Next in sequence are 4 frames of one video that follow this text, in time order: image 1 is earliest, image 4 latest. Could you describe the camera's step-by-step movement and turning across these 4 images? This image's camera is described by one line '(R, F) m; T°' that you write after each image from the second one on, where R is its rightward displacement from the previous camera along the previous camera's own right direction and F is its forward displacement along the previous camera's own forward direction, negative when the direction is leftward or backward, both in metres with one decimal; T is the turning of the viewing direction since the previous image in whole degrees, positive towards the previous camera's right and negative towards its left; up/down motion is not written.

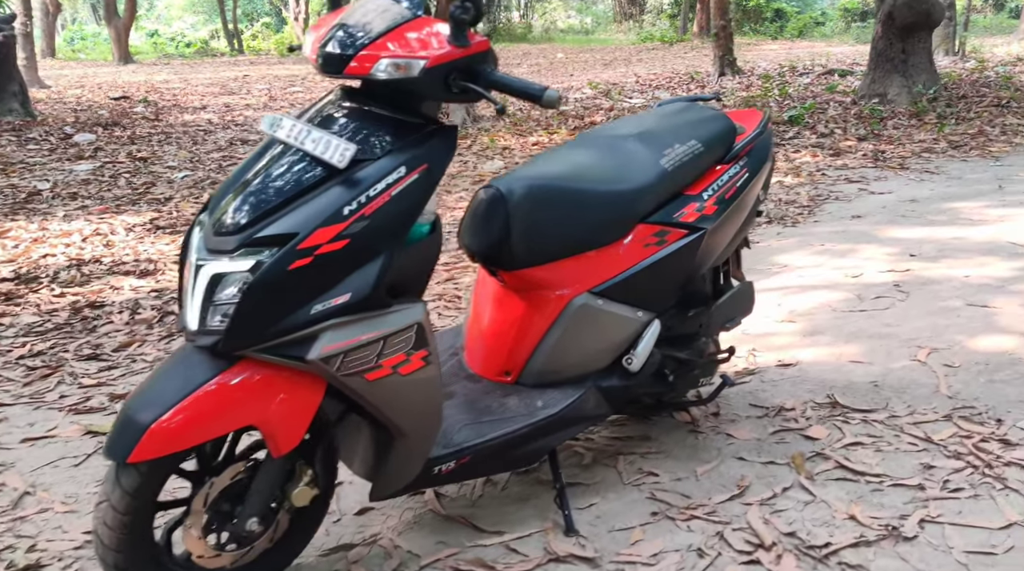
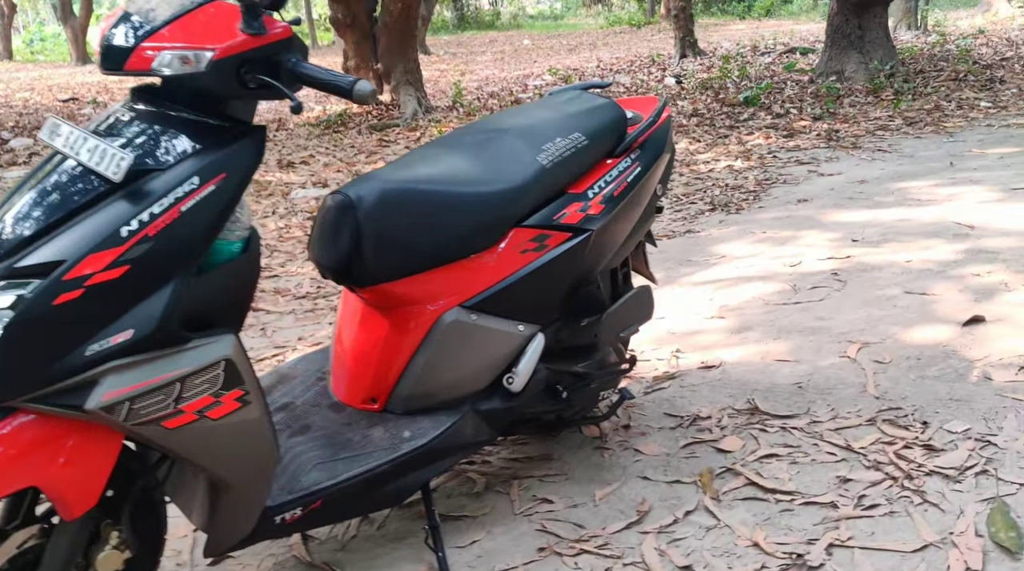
(+0.3, +0.4) m; +1°
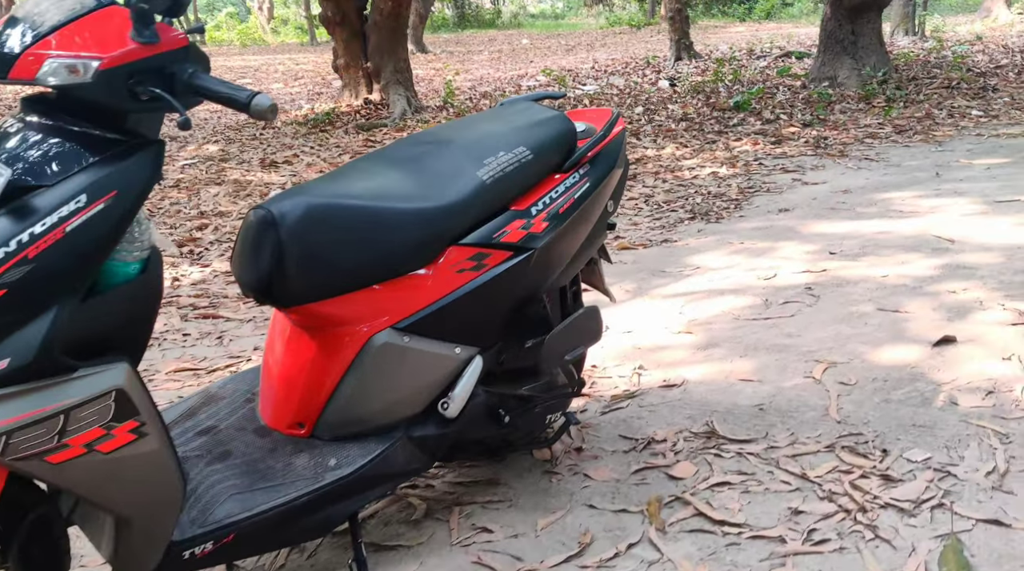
(+0.2, +0.2) m; 0°
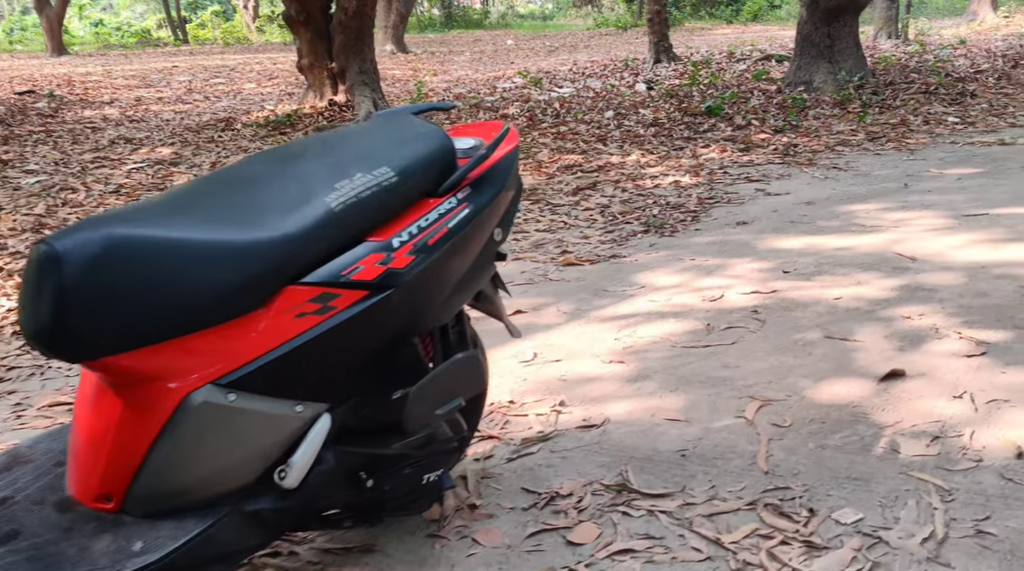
(+0.3, +0.5) m; +1°
